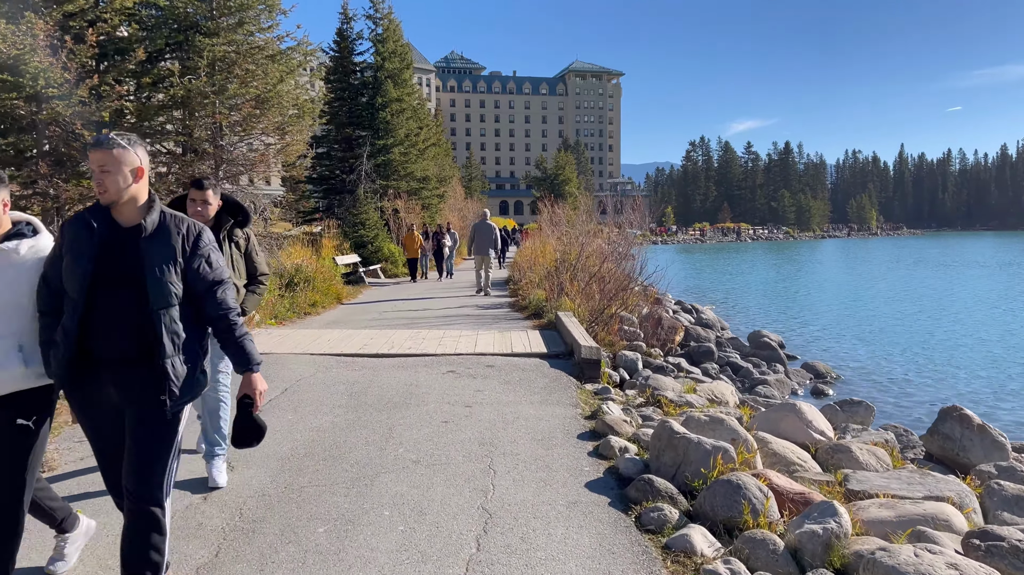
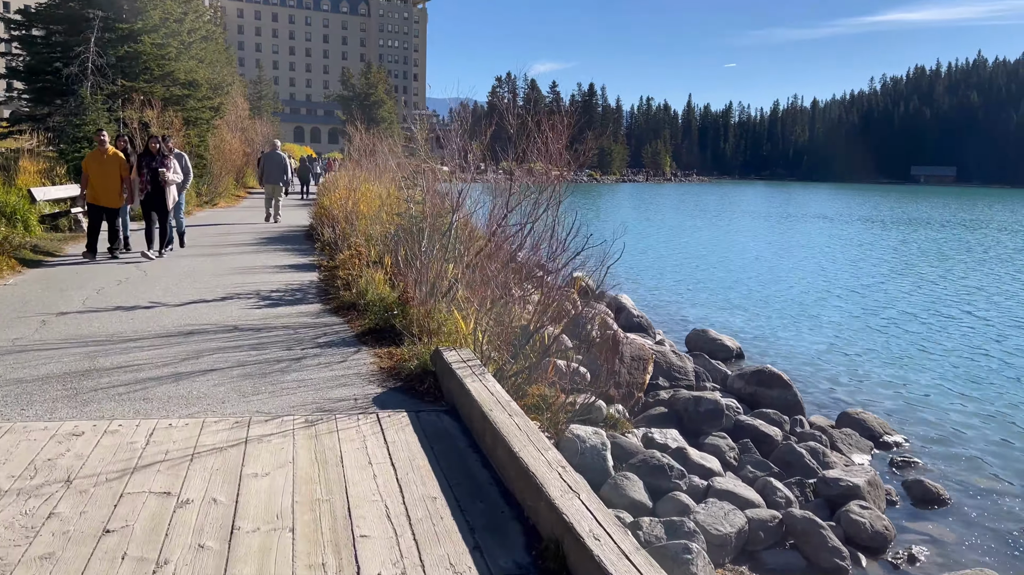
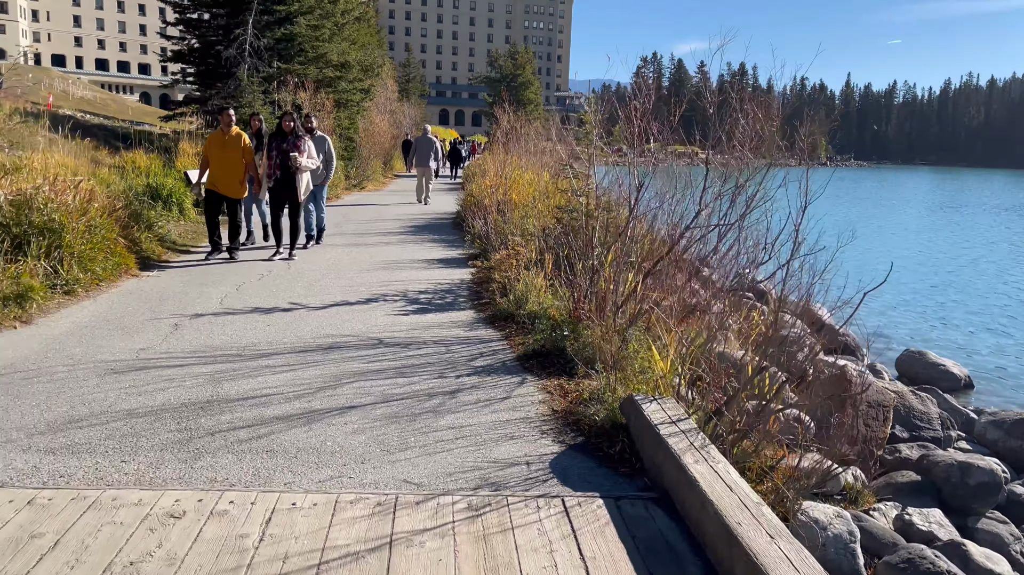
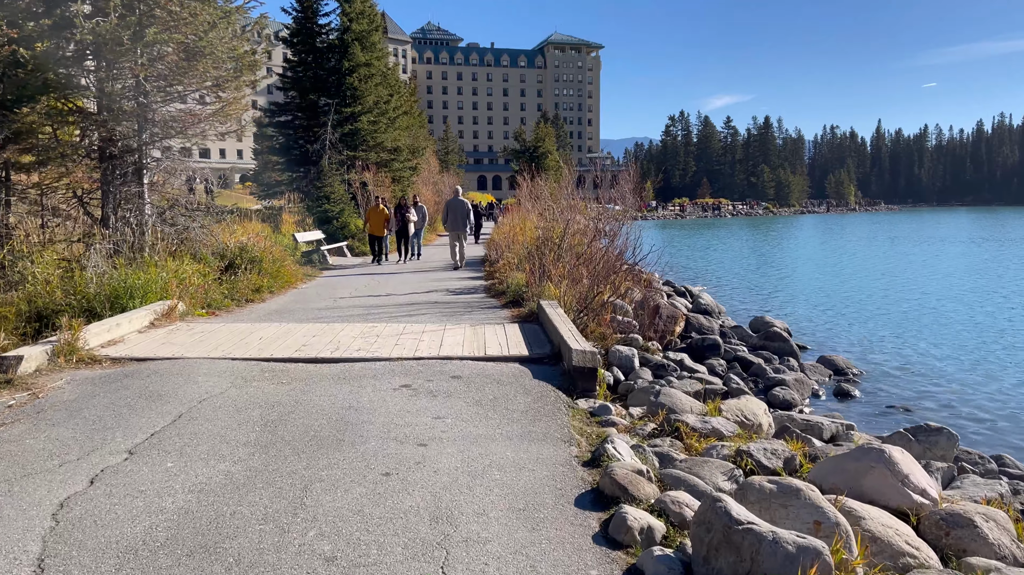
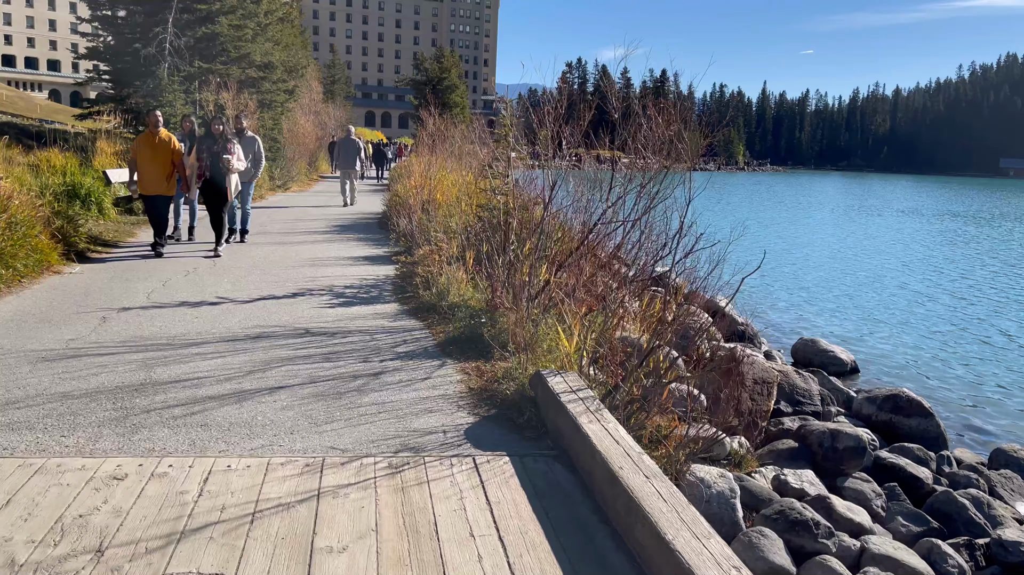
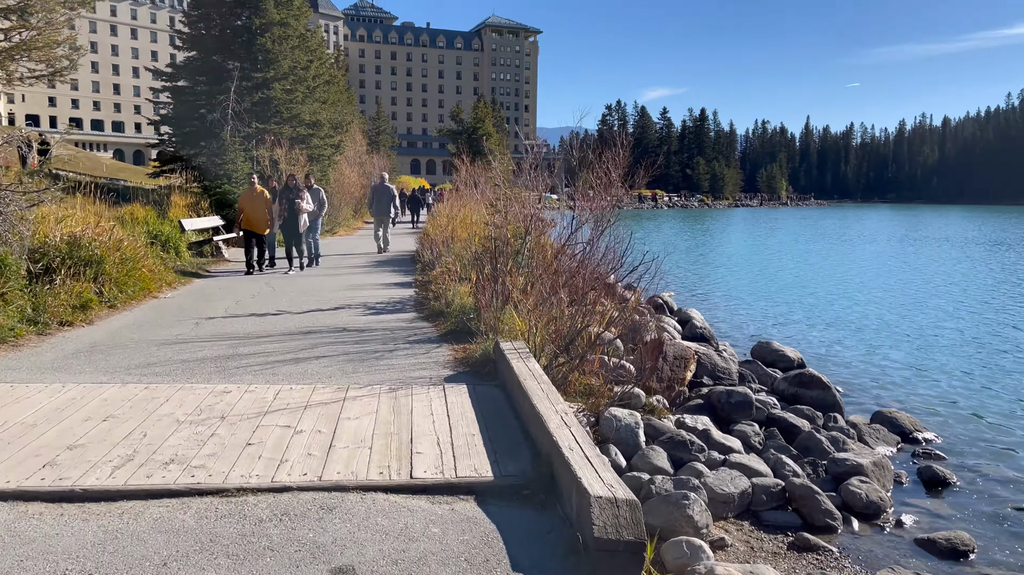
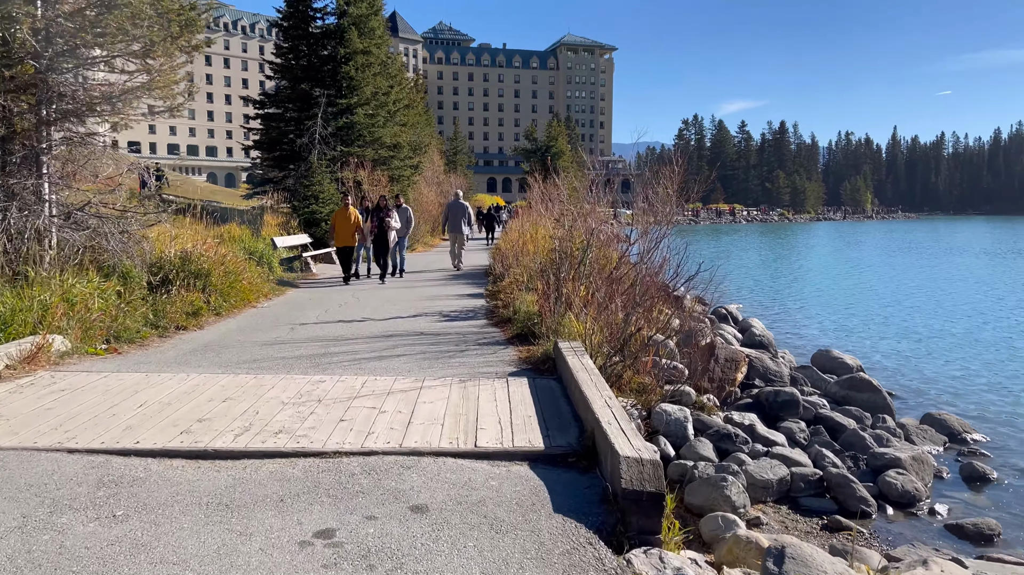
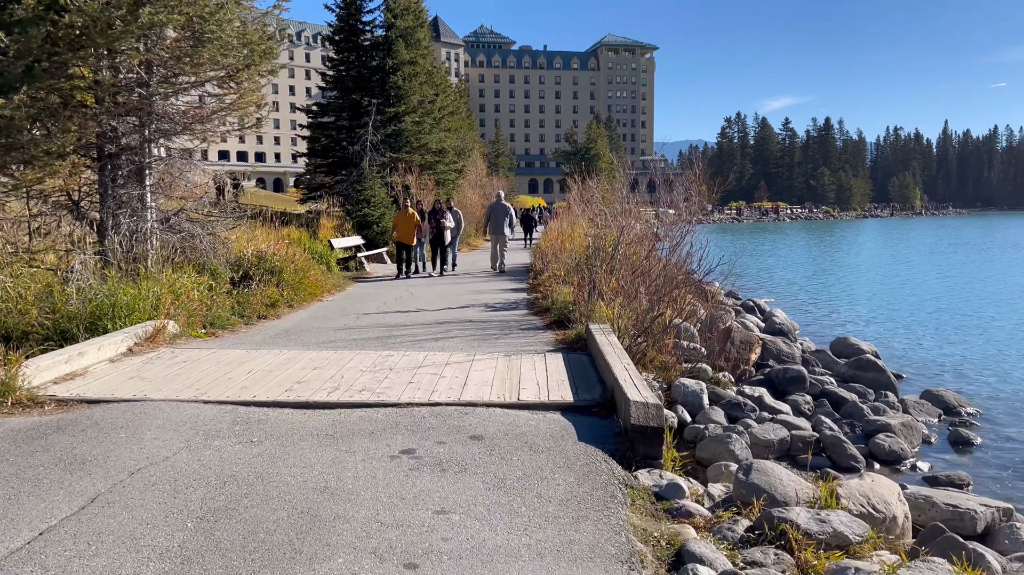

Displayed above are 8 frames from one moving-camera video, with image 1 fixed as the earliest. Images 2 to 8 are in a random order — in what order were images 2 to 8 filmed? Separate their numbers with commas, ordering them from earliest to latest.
4, 8, 7, 6, 2, 5, 3
